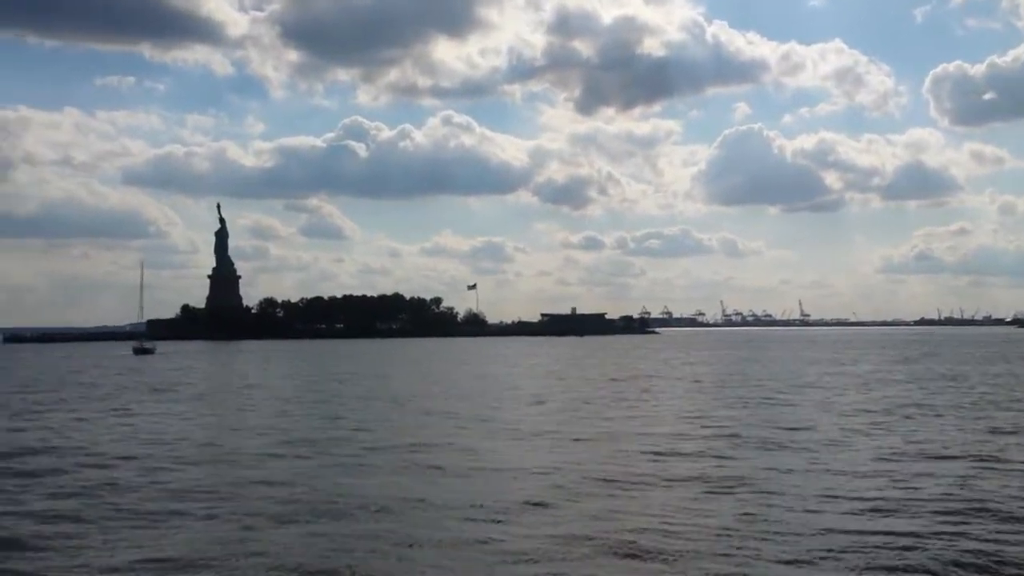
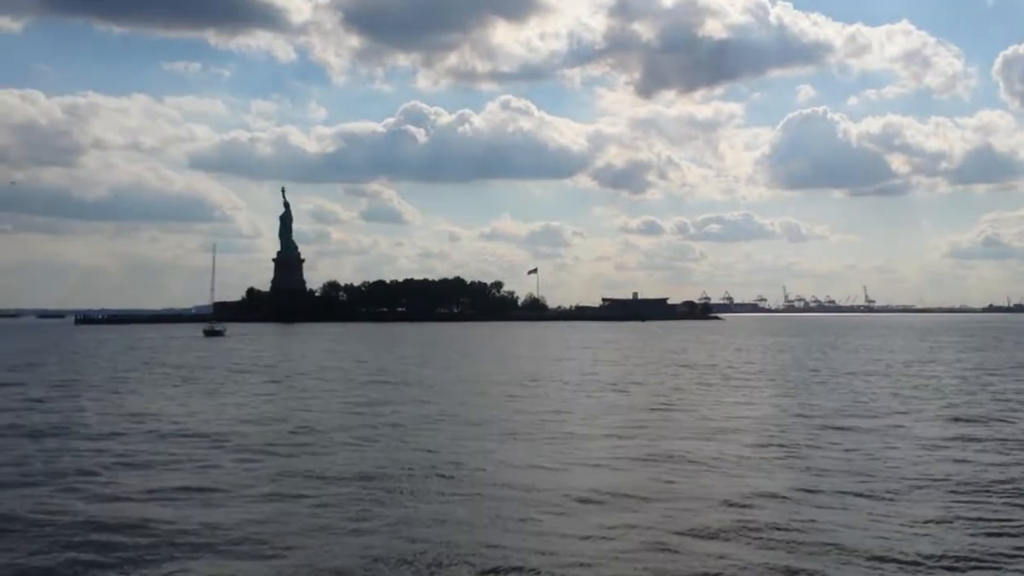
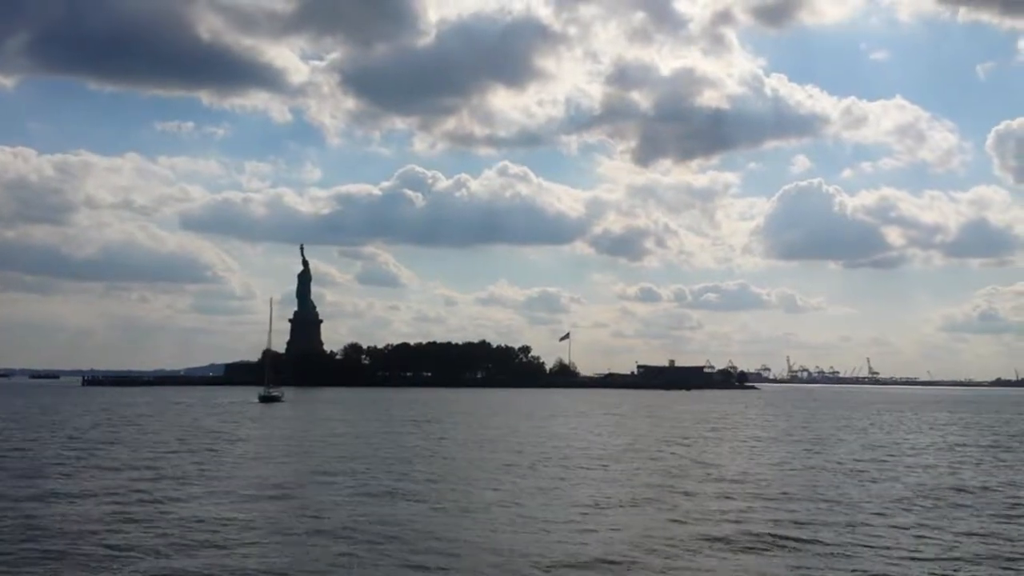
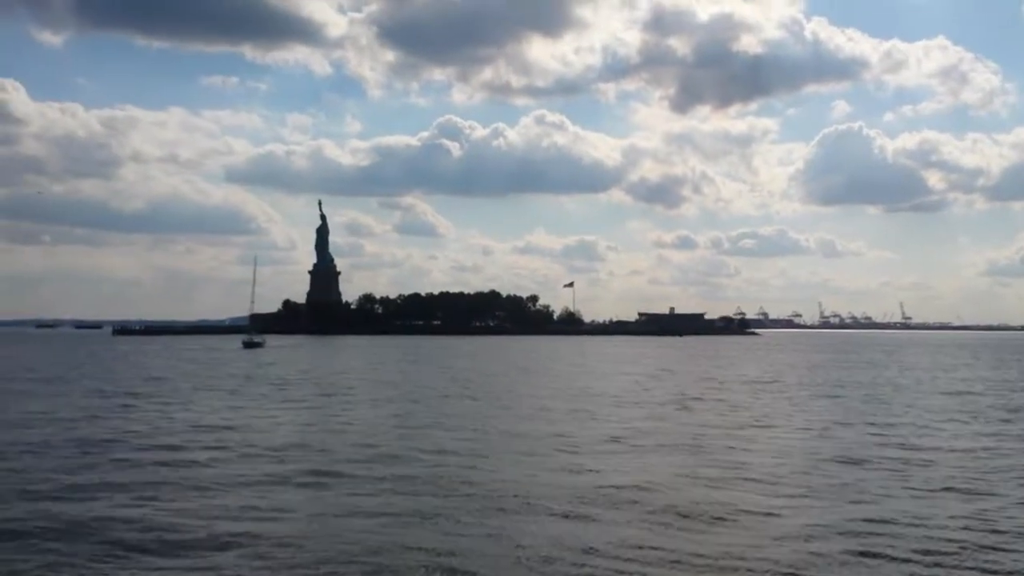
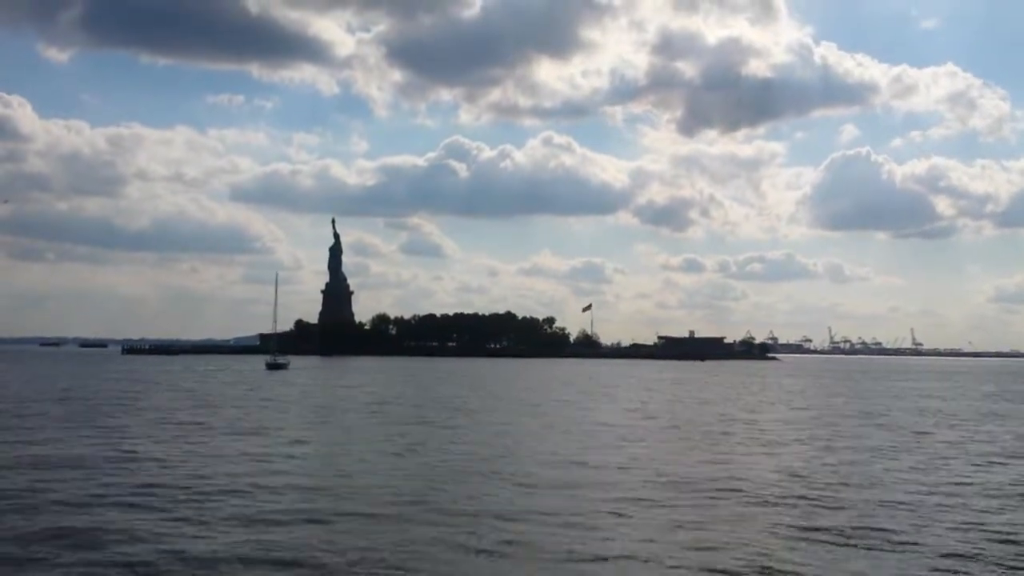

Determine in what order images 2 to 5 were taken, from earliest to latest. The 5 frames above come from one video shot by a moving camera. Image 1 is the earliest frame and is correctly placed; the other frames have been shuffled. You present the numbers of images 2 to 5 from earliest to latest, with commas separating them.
2, 4, 5, 3
